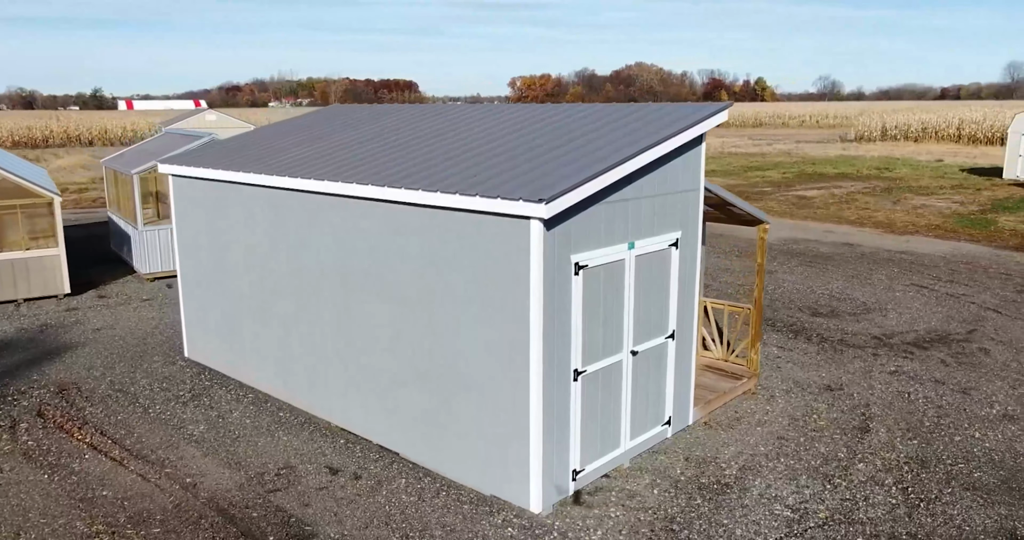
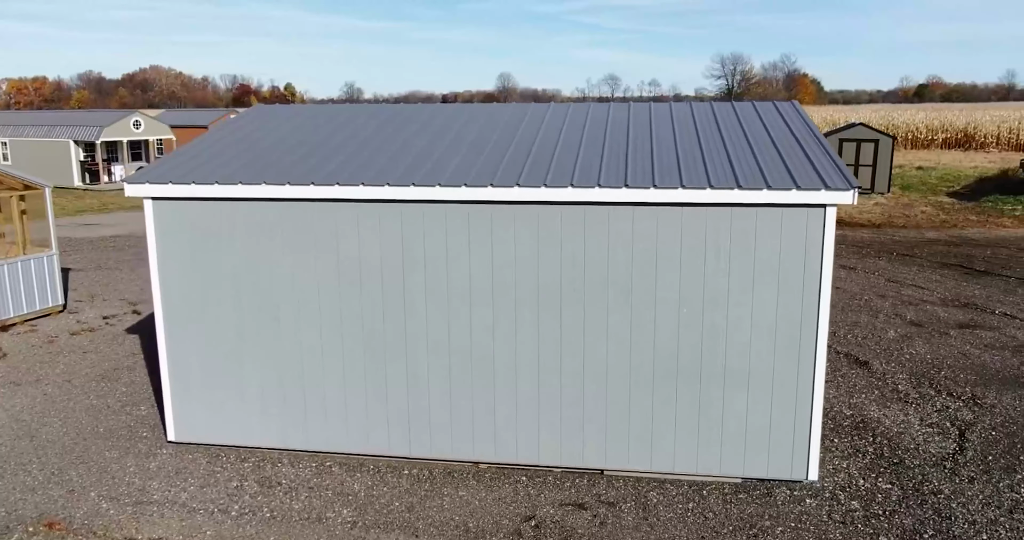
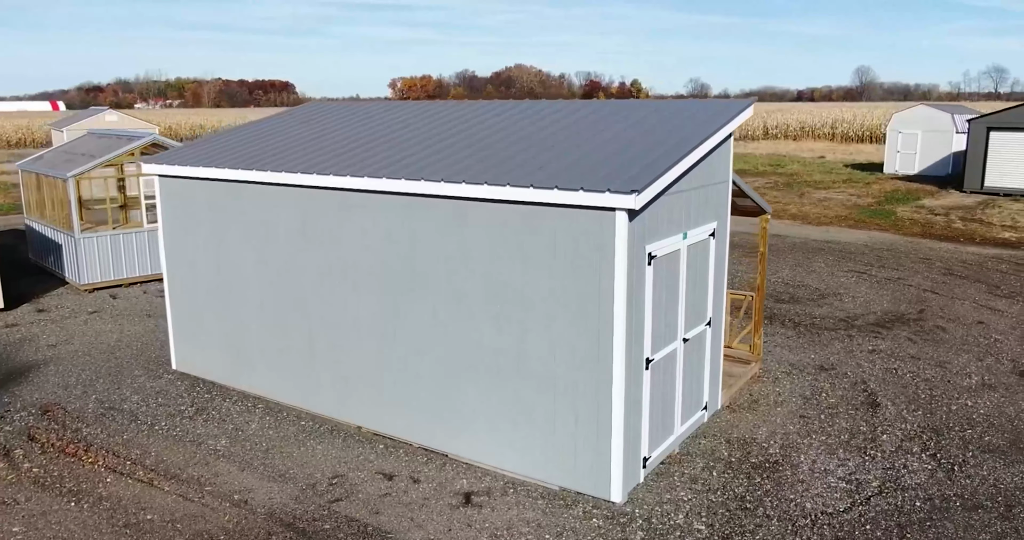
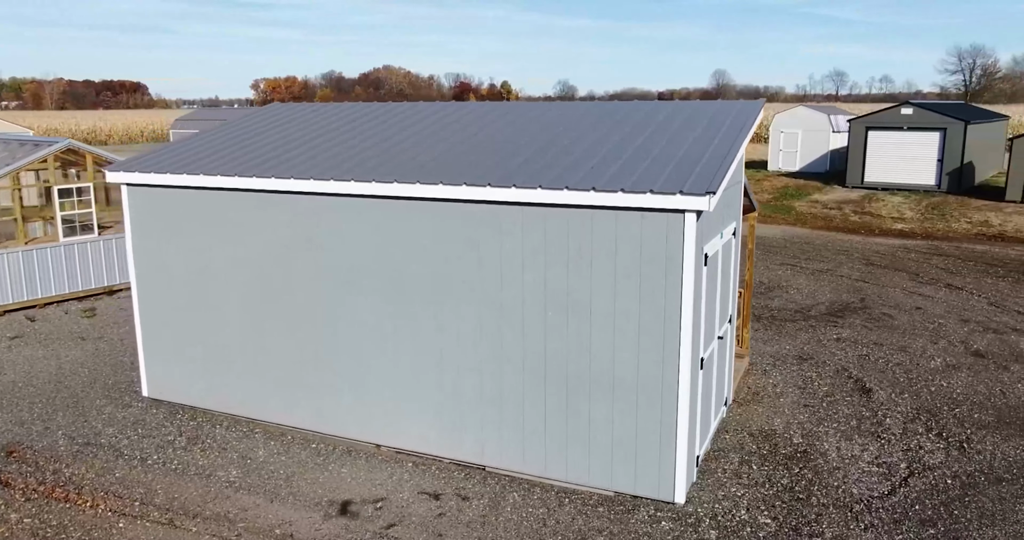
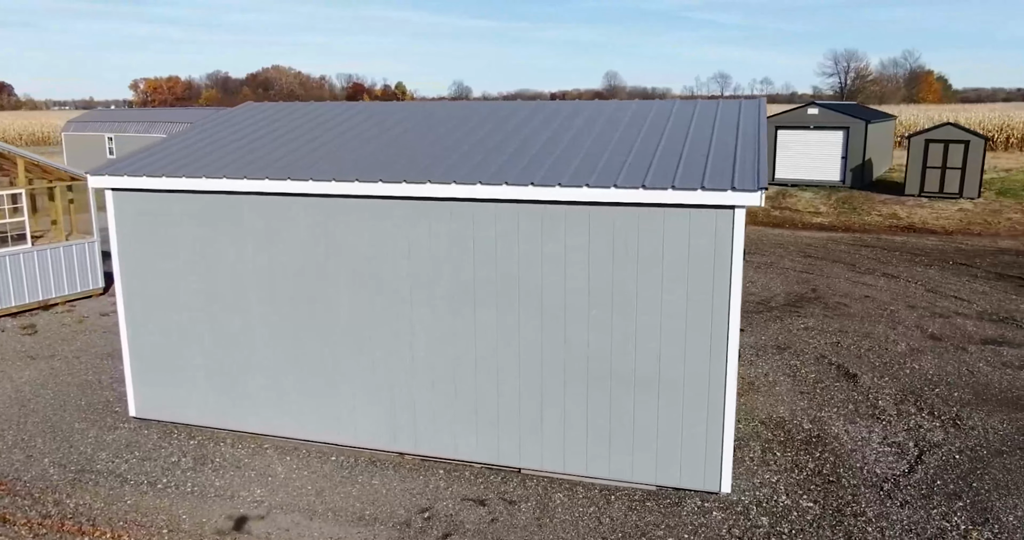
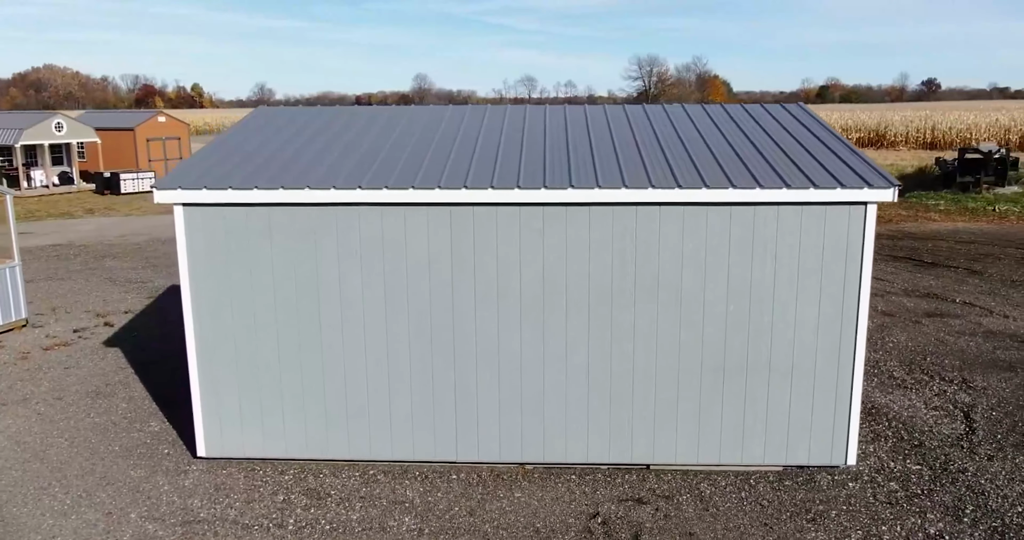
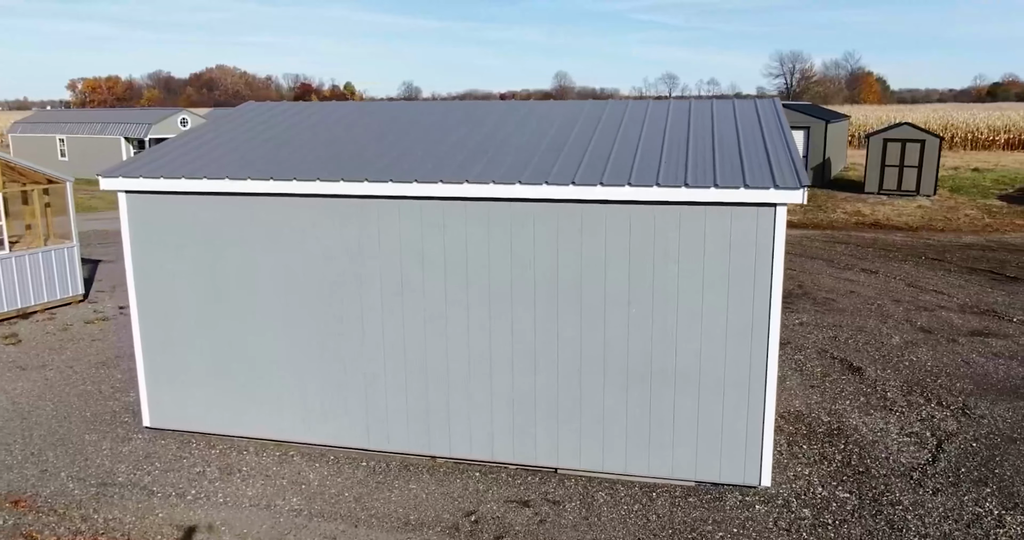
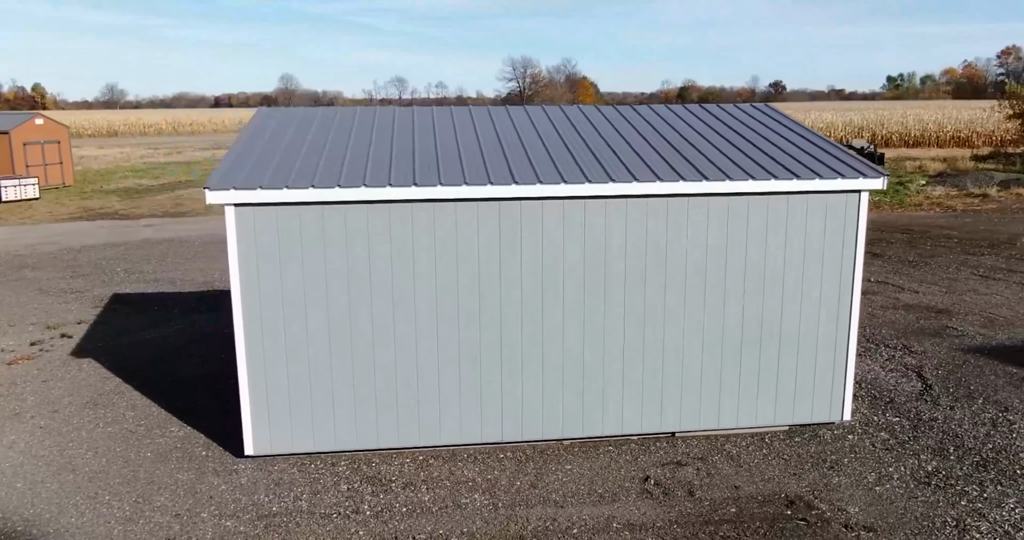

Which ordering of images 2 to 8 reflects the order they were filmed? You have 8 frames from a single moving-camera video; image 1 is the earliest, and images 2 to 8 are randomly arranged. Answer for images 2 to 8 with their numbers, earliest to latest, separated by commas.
3, 4, 5, 7, 2, 6, 8
